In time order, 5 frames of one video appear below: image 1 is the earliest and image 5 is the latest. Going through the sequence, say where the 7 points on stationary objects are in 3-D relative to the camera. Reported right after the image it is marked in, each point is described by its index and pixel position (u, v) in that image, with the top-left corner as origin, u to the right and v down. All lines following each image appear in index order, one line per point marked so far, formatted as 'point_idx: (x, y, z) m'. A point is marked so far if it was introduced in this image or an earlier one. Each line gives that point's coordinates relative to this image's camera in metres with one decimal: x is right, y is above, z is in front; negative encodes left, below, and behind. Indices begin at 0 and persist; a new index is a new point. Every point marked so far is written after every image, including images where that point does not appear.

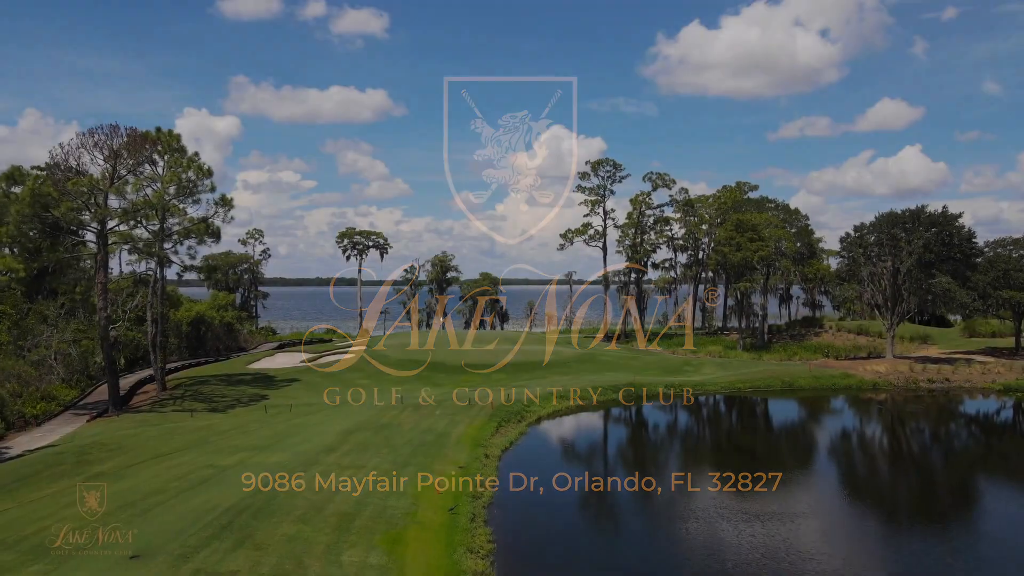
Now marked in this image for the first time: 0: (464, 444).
0: (-1.7, -5.6, +18.7) m
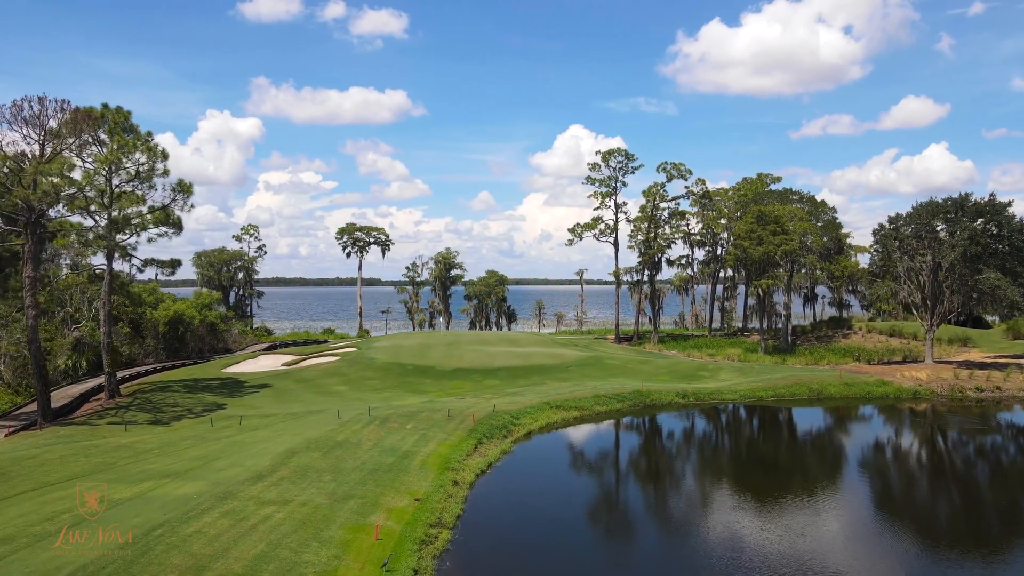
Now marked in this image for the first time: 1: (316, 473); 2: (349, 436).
0: (-2.5, -5.4, +15.8) m
1: (-5.2, -4.9, +14.0) m
2: (-5.4, -4.8, +17.2) m
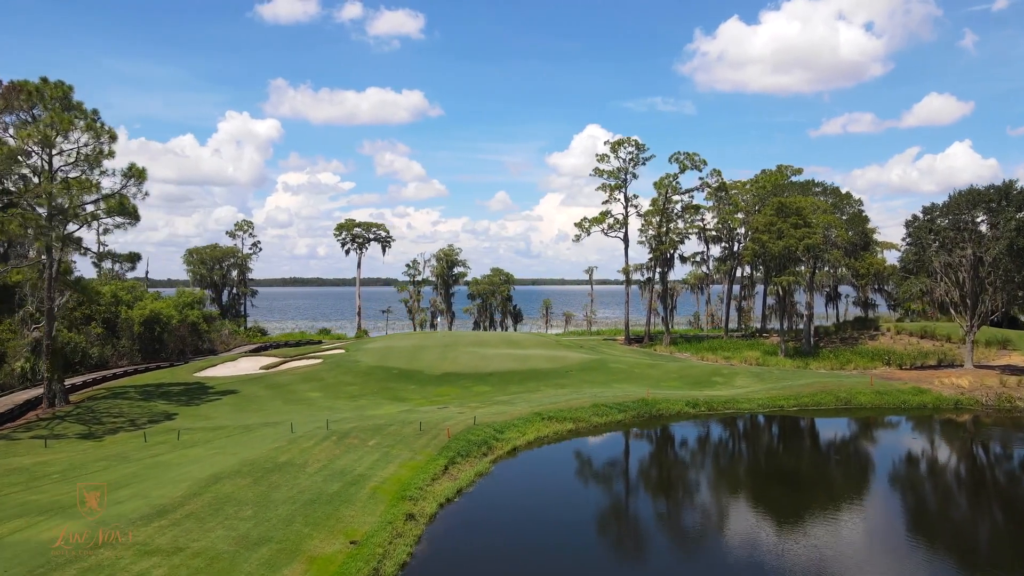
0: (-3.3, -5.3, +13.3) m
1: (-6.1, -4.8, +11.5) m
2: (-6.1, -4.7, +14.8) m
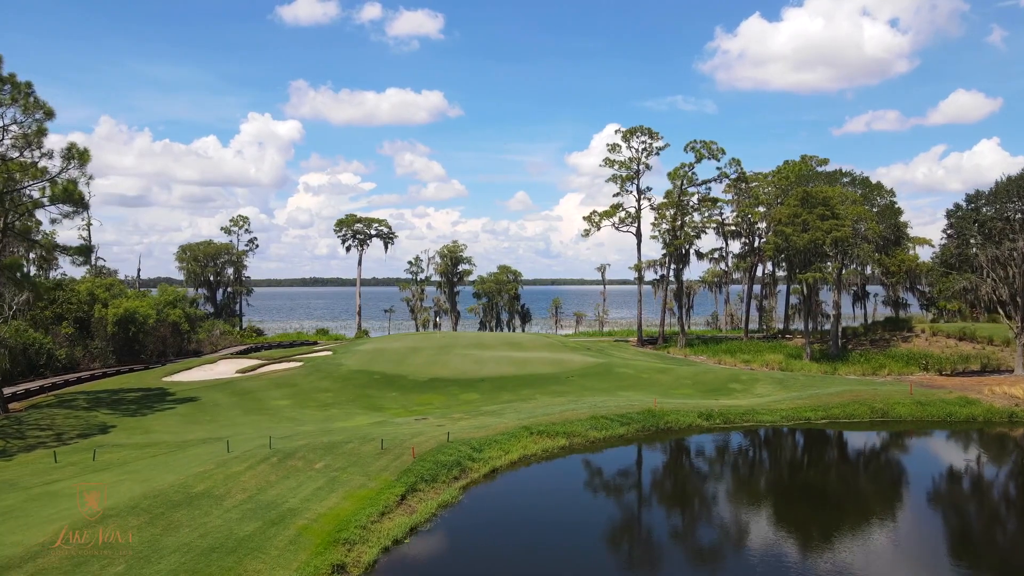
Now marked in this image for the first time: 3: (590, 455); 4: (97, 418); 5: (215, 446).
0: (-4.1, -5.2, +10.8) m
1: (-7.0, -4.7, +9.1) m
2: (-6.9, -4.6, +12.4) m
3: (+2.9, -6.2, +19.5) m
4: (-14.4, -4.5, +18.2) m
5: (-8.5, -4.6, +15.2) m
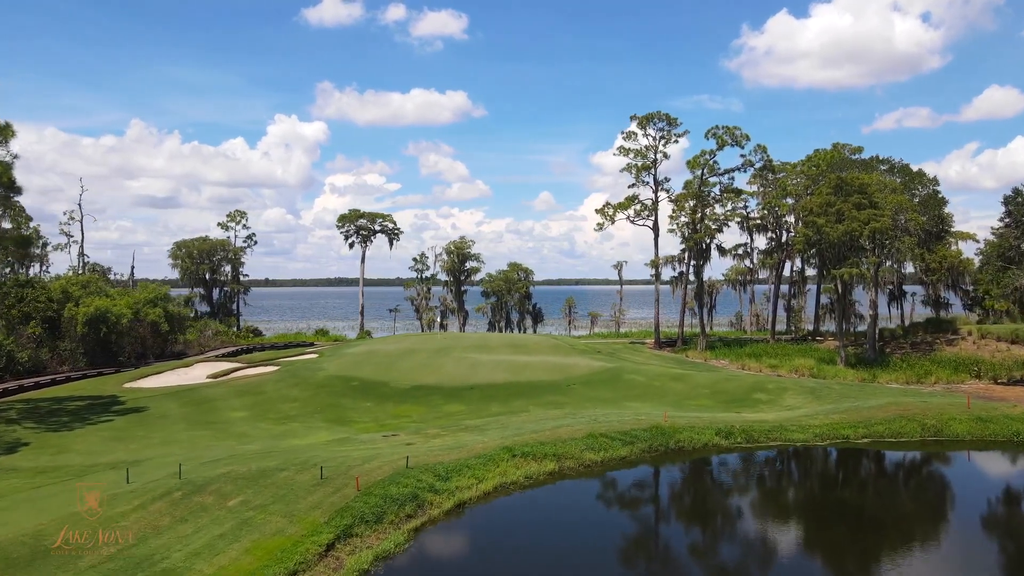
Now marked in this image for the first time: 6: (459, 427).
0: (-5.2, -5.1, +8.1) m
1: (-8.1, -4.6, +6.5) m
2: (-7.9, -4.5, +9.8) m
3: (+2.2, -6.1, +16.5) m
4: (-15.1, -4.4, +16.0) m
5: (-9.3, -4.5, +12.6) m
6: (-1.9, -5.0, +19.1) m
